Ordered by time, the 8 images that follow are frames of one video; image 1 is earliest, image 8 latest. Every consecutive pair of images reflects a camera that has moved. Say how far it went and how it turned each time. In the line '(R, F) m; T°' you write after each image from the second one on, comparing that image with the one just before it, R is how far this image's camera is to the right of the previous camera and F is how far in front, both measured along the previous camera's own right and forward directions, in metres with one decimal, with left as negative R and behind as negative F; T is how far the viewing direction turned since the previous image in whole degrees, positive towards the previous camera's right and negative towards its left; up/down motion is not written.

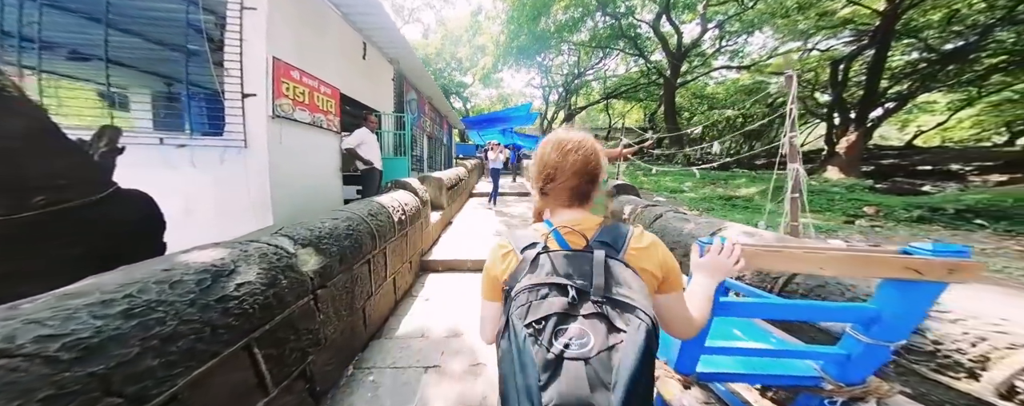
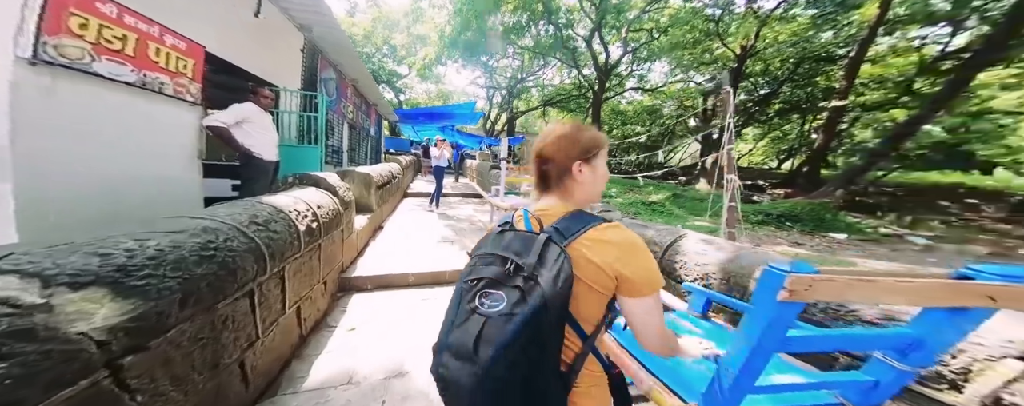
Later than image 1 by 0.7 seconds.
(-0.1, +0.4) m; +11°
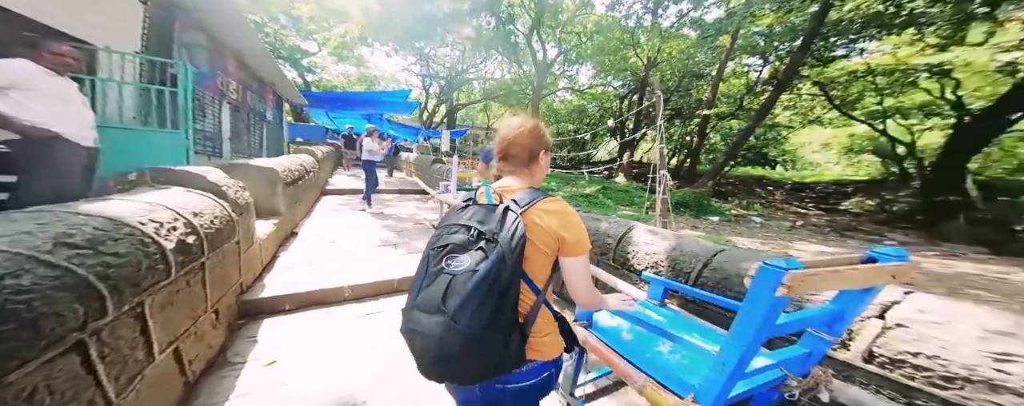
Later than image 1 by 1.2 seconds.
(0.0, +0.2) m; +10°
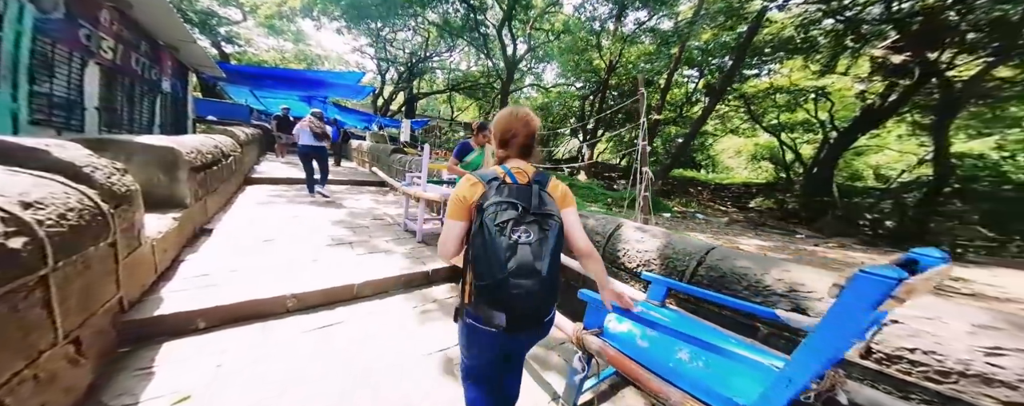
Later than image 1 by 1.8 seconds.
(-0.1, +0.2) m; +8°
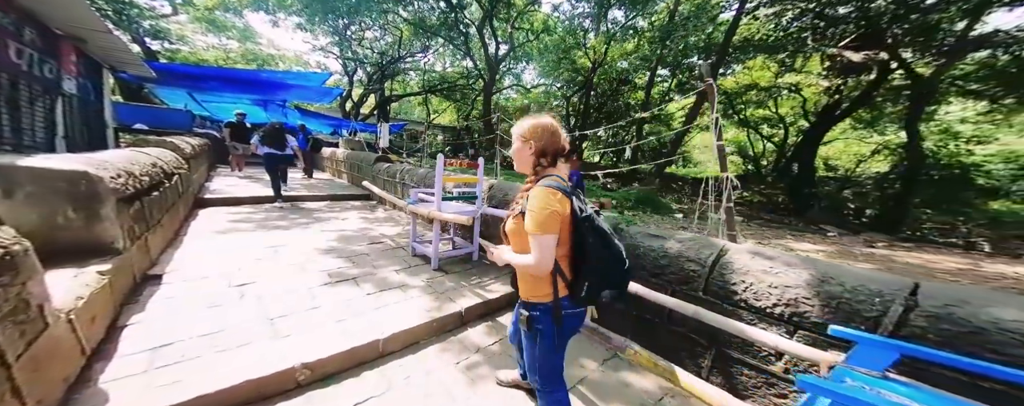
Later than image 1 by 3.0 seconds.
(-0.5, +0.5) m; +5°
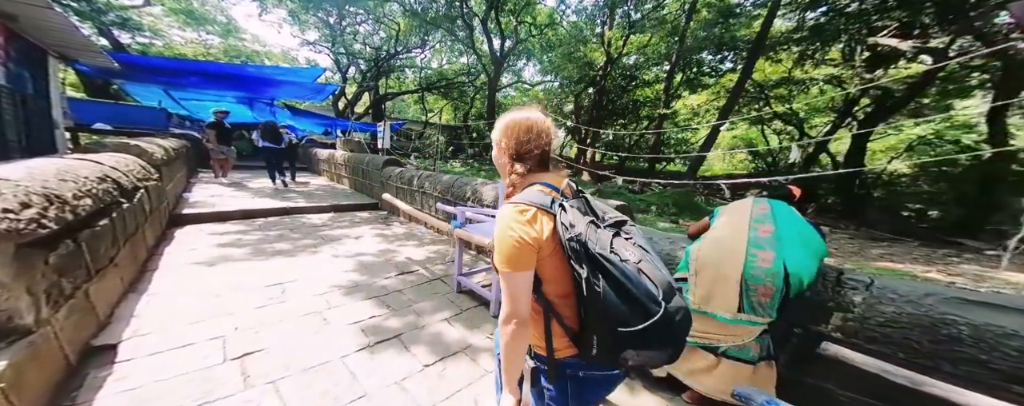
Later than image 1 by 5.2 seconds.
(-0.8, +0.8) m; +2°
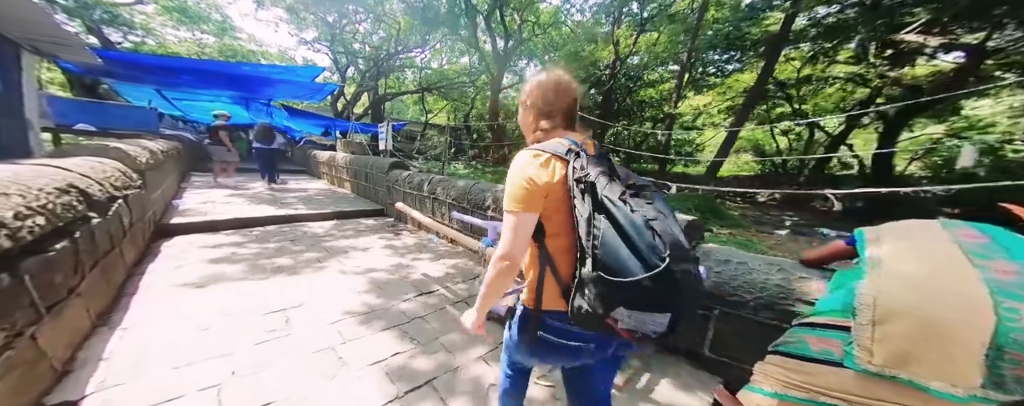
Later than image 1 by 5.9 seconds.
(-0.3, +0.4) m; 0°
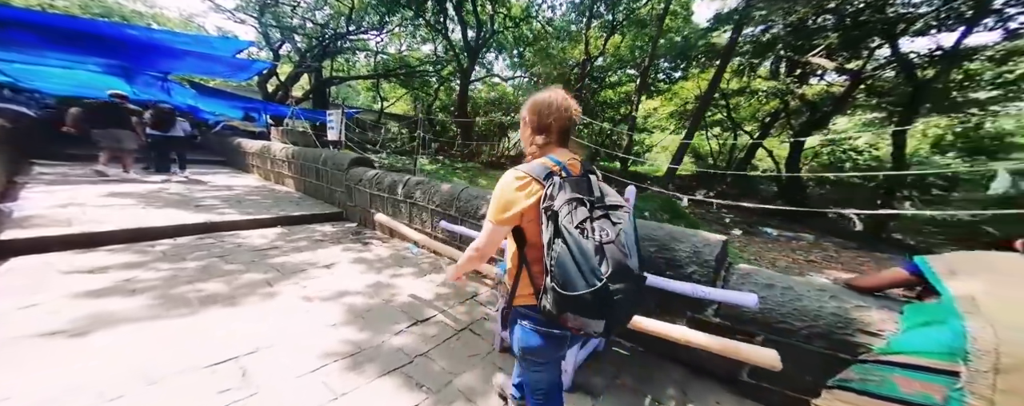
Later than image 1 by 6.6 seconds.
(-0.4, +0.3) m; +9°
